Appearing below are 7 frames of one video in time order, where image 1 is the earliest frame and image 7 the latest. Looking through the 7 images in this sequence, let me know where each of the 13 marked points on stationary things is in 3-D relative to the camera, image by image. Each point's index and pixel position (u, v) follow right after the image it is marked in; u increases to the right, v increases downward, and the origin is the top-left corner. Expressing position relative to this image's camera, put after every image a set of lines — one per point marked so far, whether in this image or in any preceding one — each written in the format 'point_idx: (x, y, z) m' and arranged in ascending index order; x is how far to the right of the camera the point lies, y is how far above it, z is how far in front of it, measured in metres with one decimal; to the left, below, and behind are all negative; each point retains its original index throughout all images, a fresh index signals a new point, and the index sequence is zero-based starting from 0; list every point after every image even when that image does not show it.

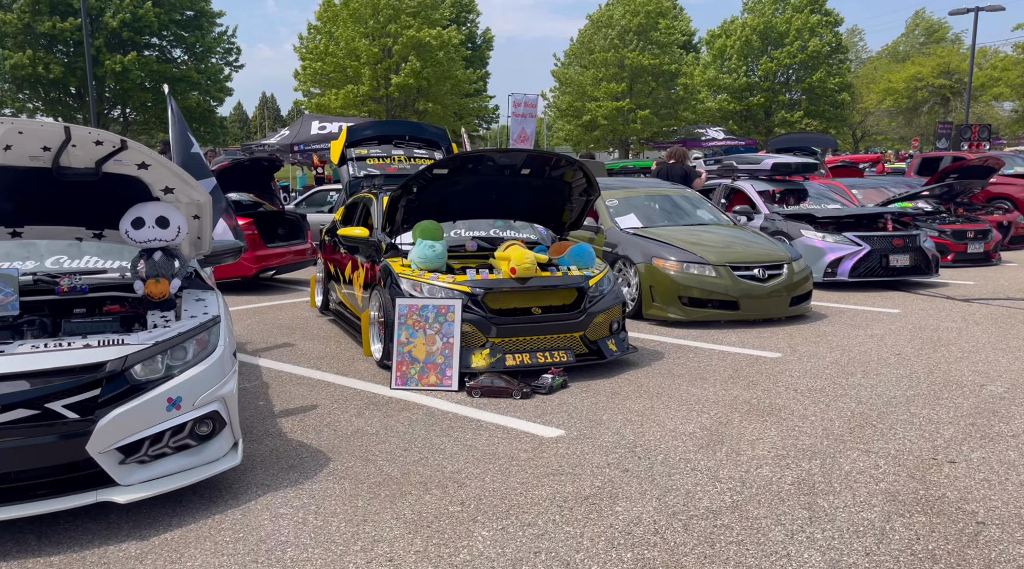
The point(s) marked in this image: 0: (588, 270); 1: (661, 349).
0: (+0.6, +0.1, +6.1) m
1: (+1.2, -0.5, +6.9) m
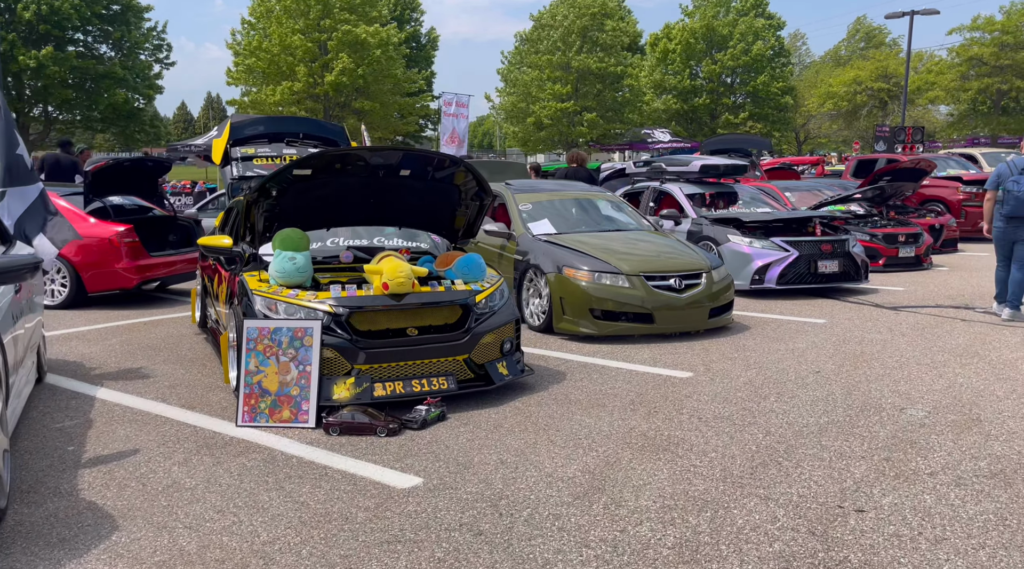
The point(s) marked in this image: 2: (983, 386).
0: (-0.2, 0.0, +5.5) m
1: (+0.4, -0.6, +6.3) m
2: (+3.2, -0.7, +5.7) m
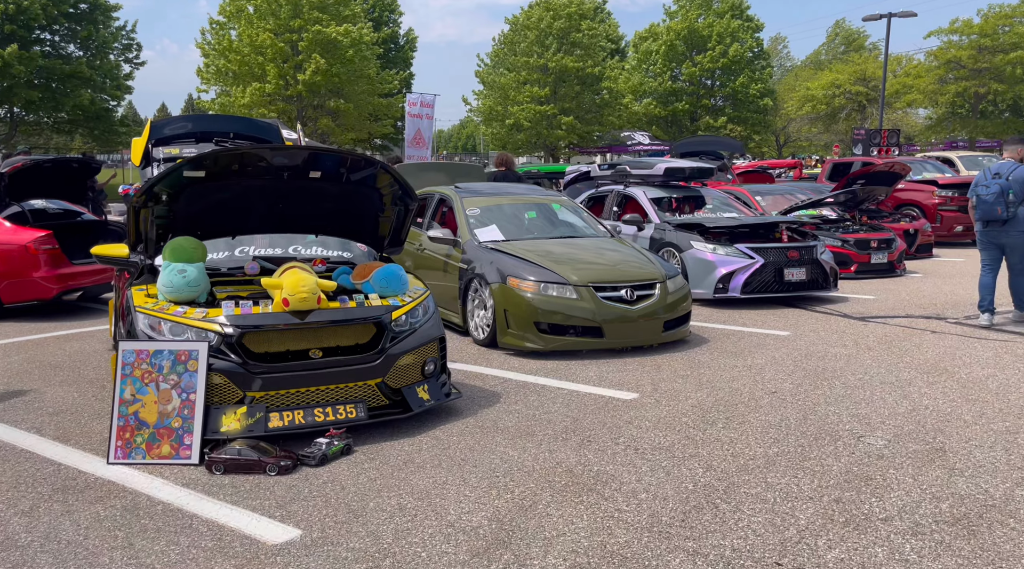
0: (-0.7, -0.1, +5.0) m
1: (-0.1, -0.7, +5.8) m
2: (+2.7, -0.8, +5.2) m
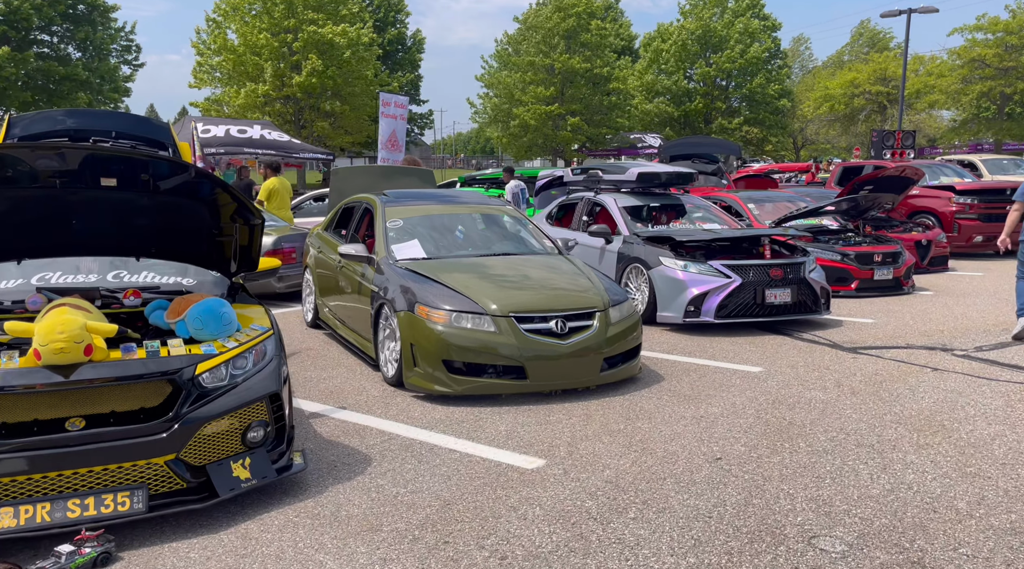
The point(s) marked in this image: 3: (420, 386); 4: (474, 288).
0: (-1.4, -0.3, +3.9) m
1: (-0.7, -0.9, +4.7) m
2: (+2.1, -1.0, +4.0) m
3: (-0.6, -0.7, +5.7) m
4: (-0.3, 0.0, +5.9) m
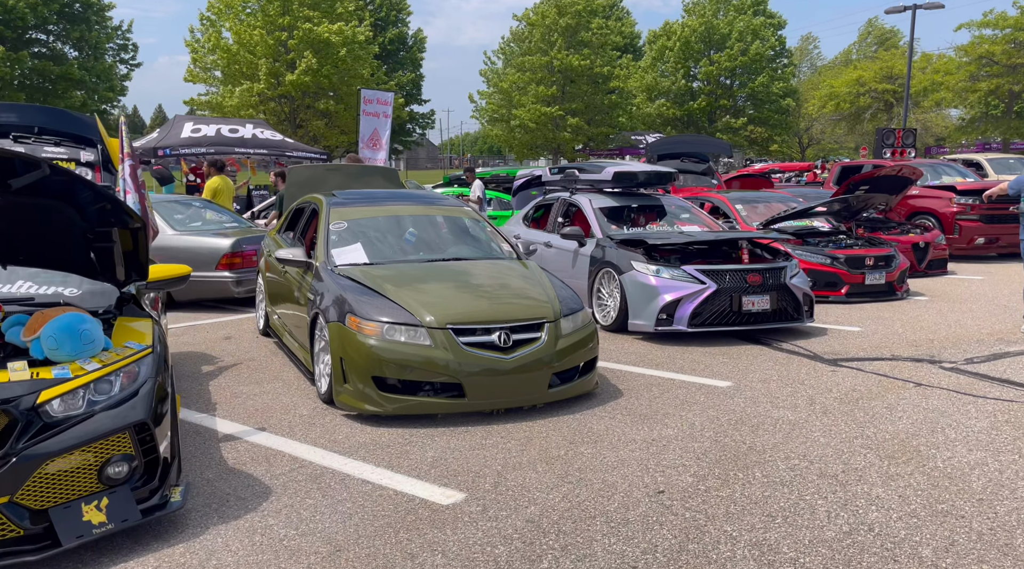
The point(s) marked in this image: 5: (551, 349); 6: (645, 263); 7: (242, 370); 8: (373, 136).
0: (-1.8, -0.3, +3.4) m
1: (-1.1, -1.0, +4.2) m
2: (+1.7, -1.1, +3.5) m
3: (-1.0, -0.7, +5.3) m
4: (-0.6, -0.1, +5.5) m
5: (+0.3, -0.4, +5.4) m
6: (+1.3, +0.2, +8.1) m
7: (-2.1, -0.7, +6.6) m
8: (-2.7, +2.9, +16.2) m
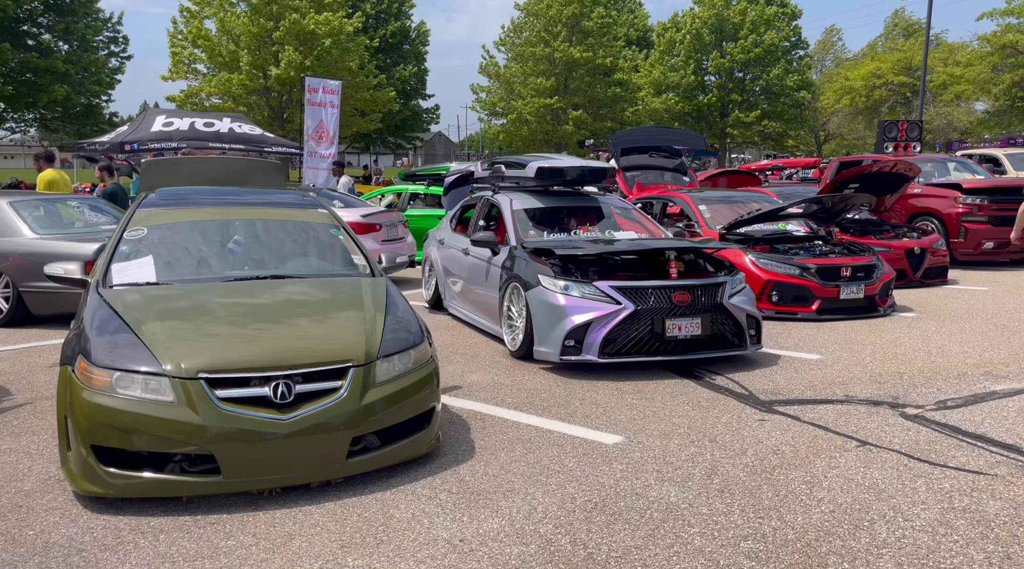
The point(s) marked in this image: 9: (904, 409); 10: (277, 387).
0: (-2.8, -0.5, +2.1) m
1: (-2.2, -1.1, +2.9) m
2: (+0.6, -1.2, +2.2) m
3: (-2.0, -0.9, +4.0) m
4: (-1.7, -0.2, +4.2) m
5: (-0.8, -0.6, +4.1) m
6: (+0.3, +0.1, +6.7) m
7: (-3.1, -0.8, +5.4) m
8: (-3.4, +2.8, +14.9) m
9: (+2.6, -0.8, +5.6) m
10: (-1.1, -0.5, +3.9) m
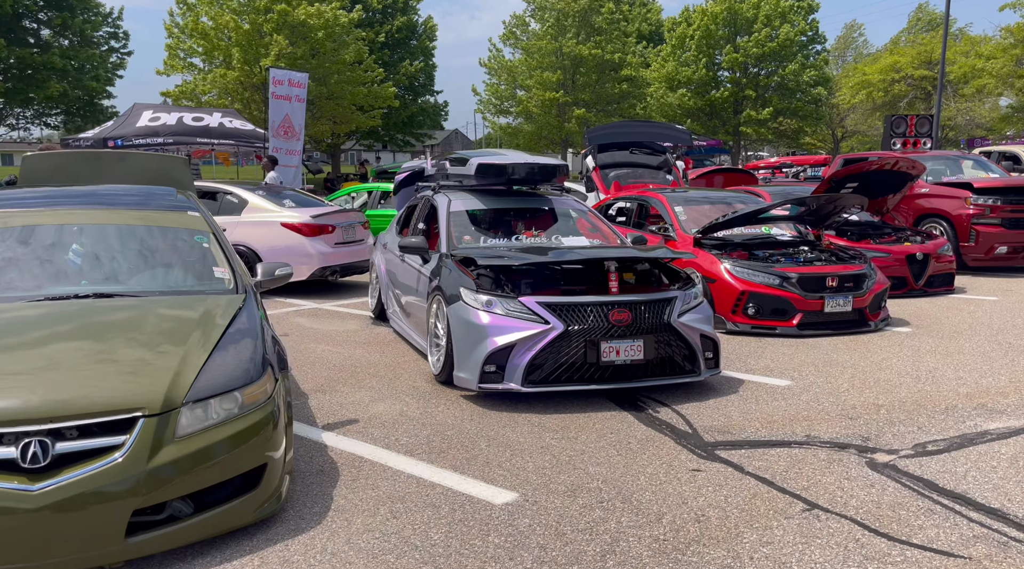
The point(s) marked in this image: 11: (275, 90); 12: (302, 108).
0: (-3.5, -0.6, +1.3) m
1: (-2.9, -1.2, +2.1) m
2: (-0.1, -1.4, +1.3) m
3: (-2.7, -1.0, +3.1) m
4: (-2.3, -0.3, +3.3) m
5: (-1.4, -0.7, +3.2) m
6: (-0.3, 0.0, +5.8) m
7: (-3.7, -0.9, +4.6) m
8: (-3.8, +2.7, +14.1) m
9: (+2.0, -0.9, +4.7) m
10: (-1.7, -0.6, +3.1) m
11: (-3.9, +3.2, +14.1) m
12: (-3.5, +3.0, +14.3) m
